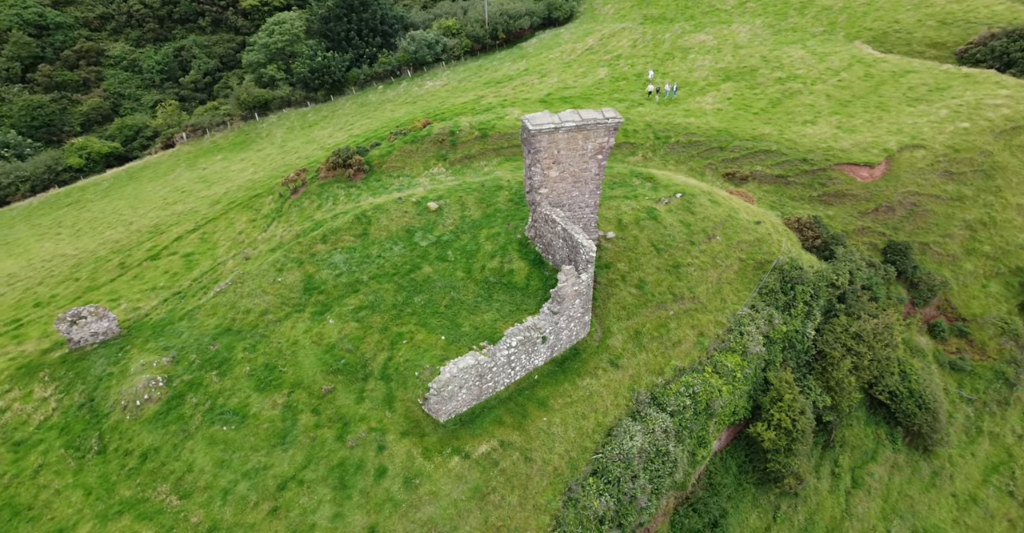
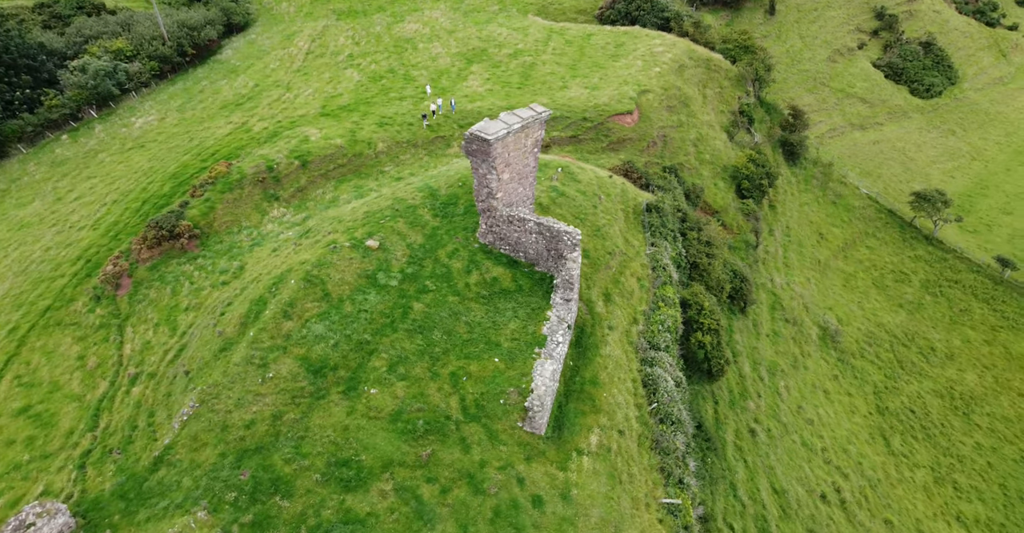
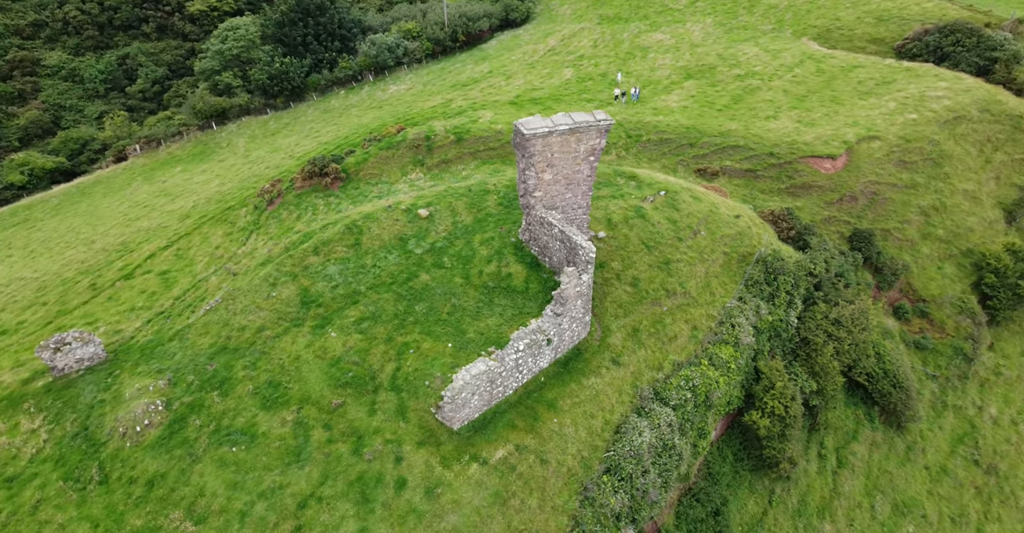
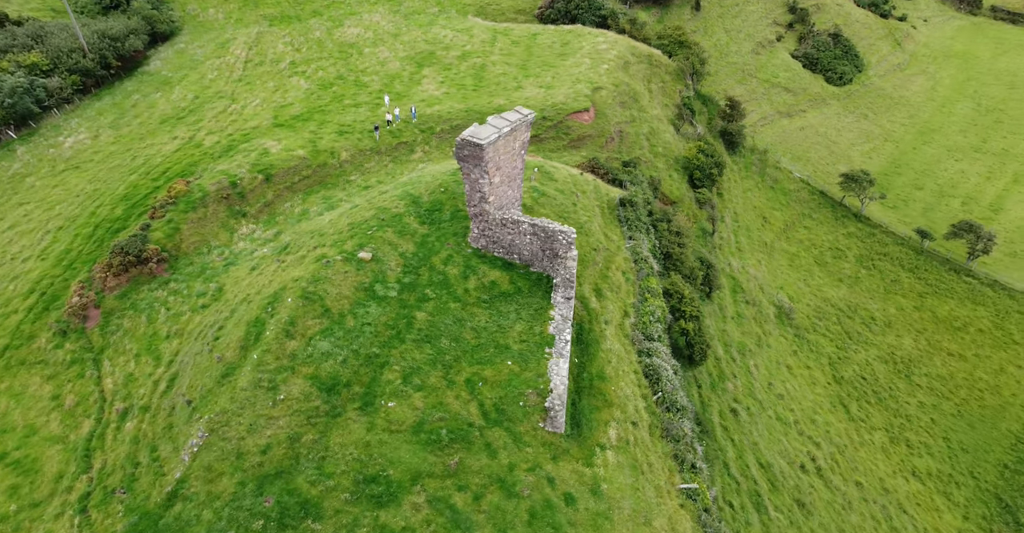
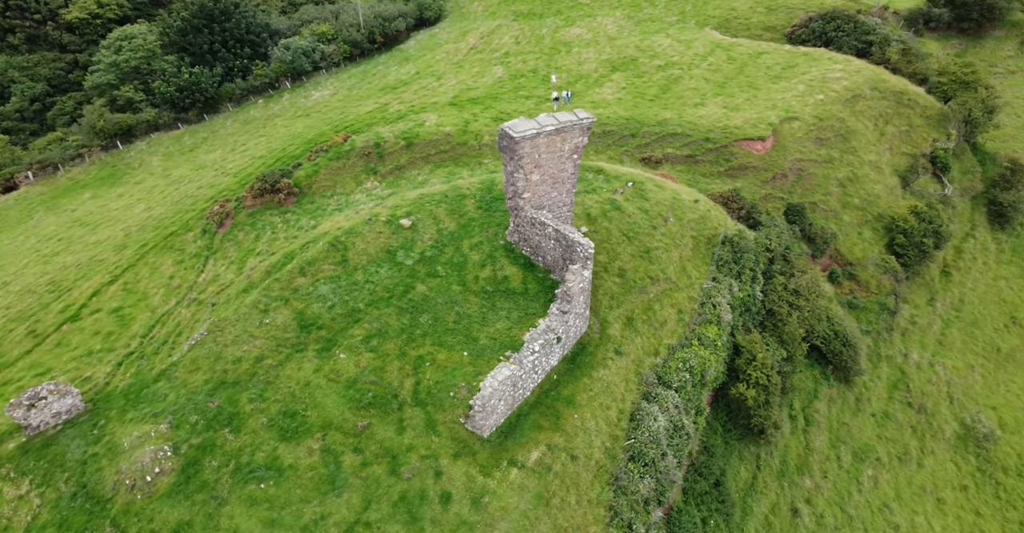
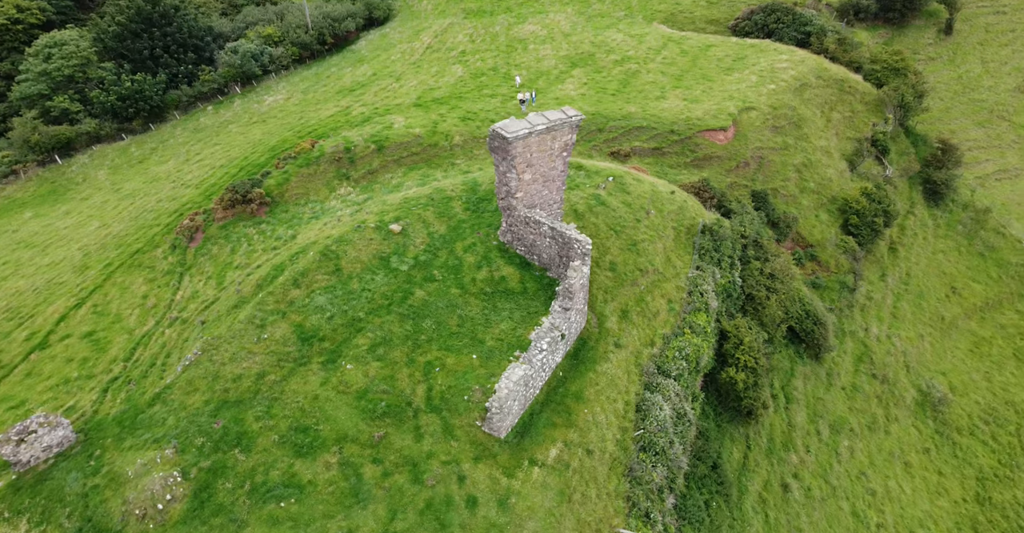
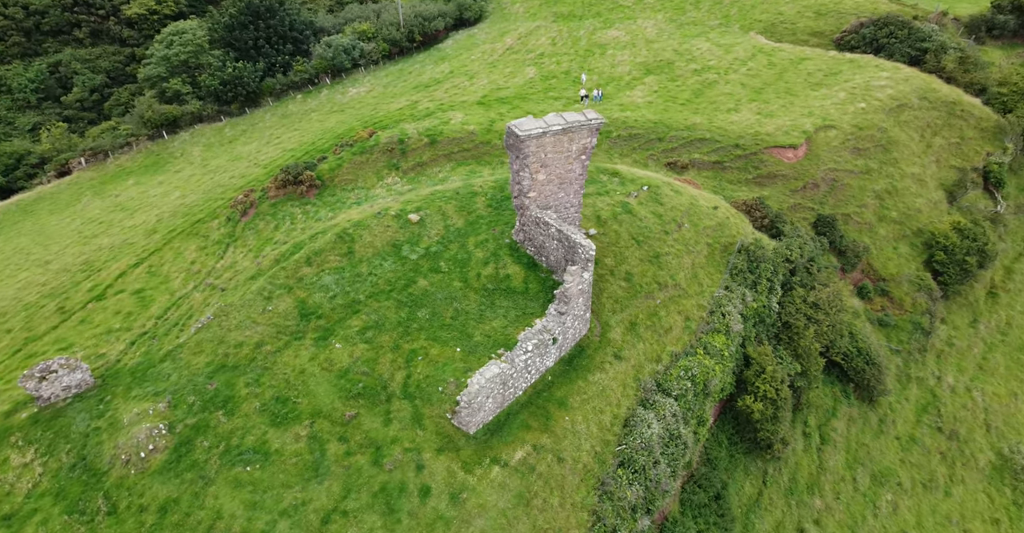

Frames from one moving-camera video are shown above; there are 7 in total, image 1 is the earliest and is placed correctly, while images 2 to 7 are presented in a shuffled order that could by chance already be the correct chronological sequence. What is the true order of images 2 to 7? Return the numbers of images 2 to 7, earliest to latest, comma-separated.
3, 7, 5, 6, 2, 4
